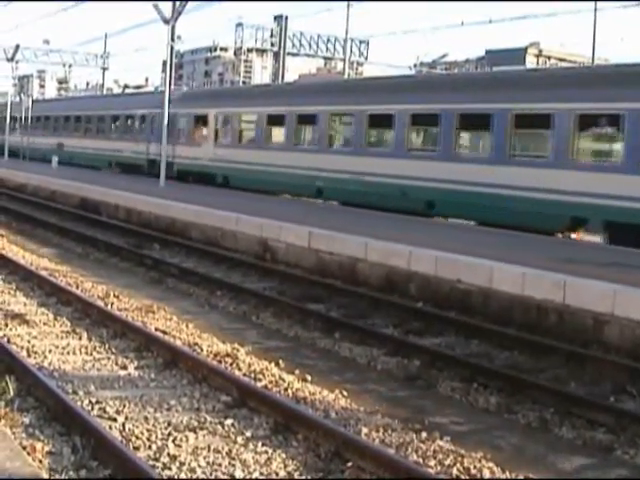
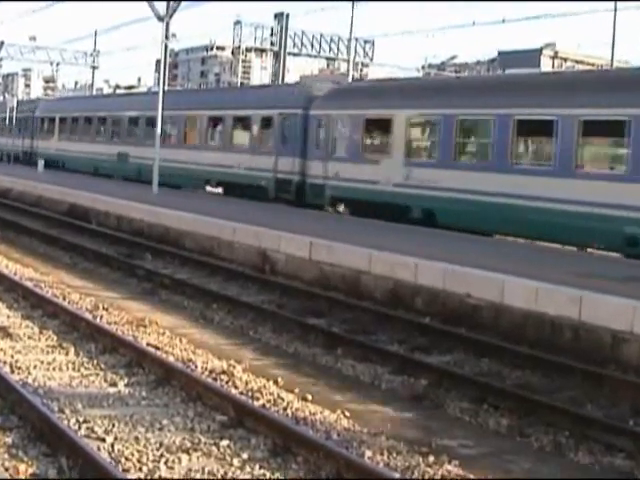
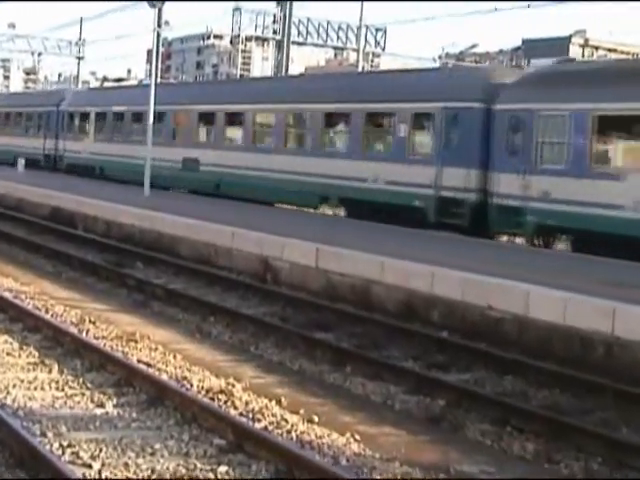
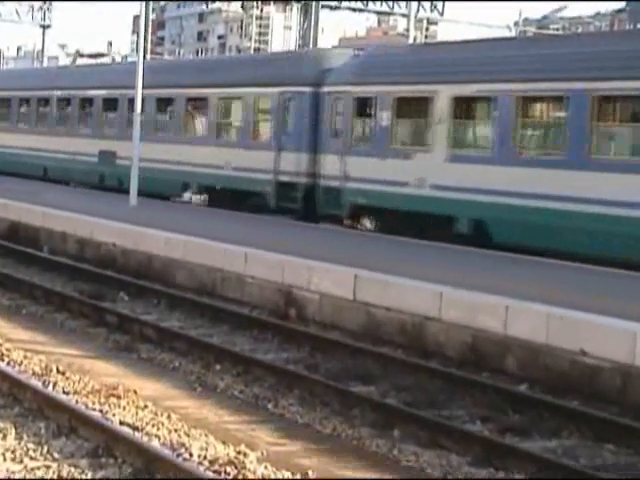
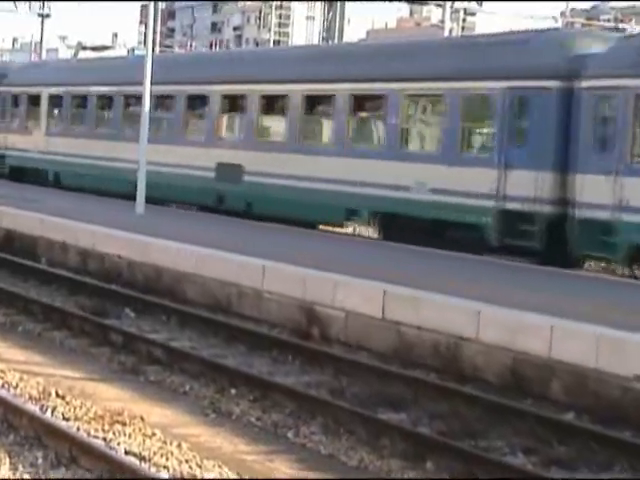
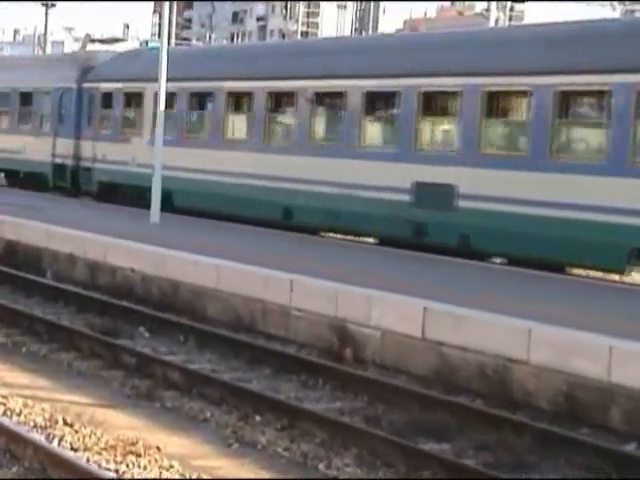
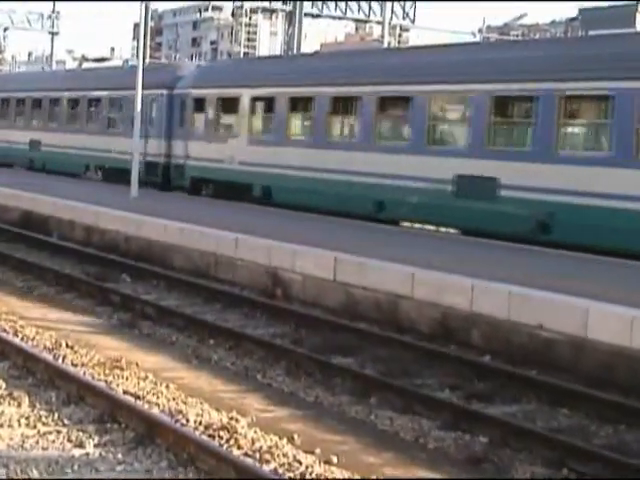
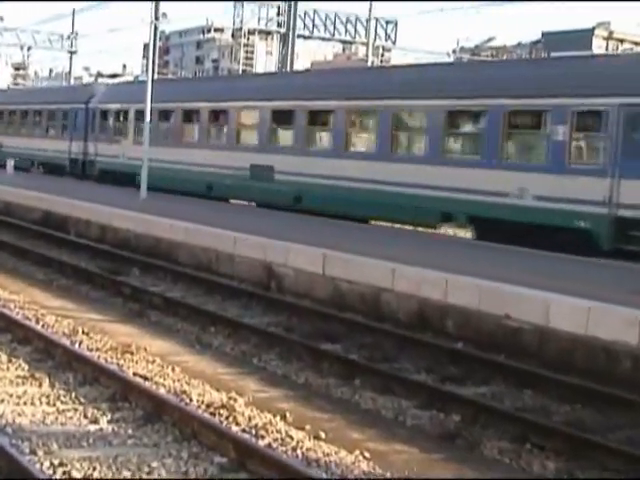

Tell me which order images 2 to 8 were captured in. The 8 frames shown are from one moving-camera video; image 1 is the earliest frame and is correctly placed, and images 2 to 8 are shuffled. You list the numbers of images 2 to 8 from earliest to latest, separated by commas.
2, 3, 8, 7, 4, 5, 6
